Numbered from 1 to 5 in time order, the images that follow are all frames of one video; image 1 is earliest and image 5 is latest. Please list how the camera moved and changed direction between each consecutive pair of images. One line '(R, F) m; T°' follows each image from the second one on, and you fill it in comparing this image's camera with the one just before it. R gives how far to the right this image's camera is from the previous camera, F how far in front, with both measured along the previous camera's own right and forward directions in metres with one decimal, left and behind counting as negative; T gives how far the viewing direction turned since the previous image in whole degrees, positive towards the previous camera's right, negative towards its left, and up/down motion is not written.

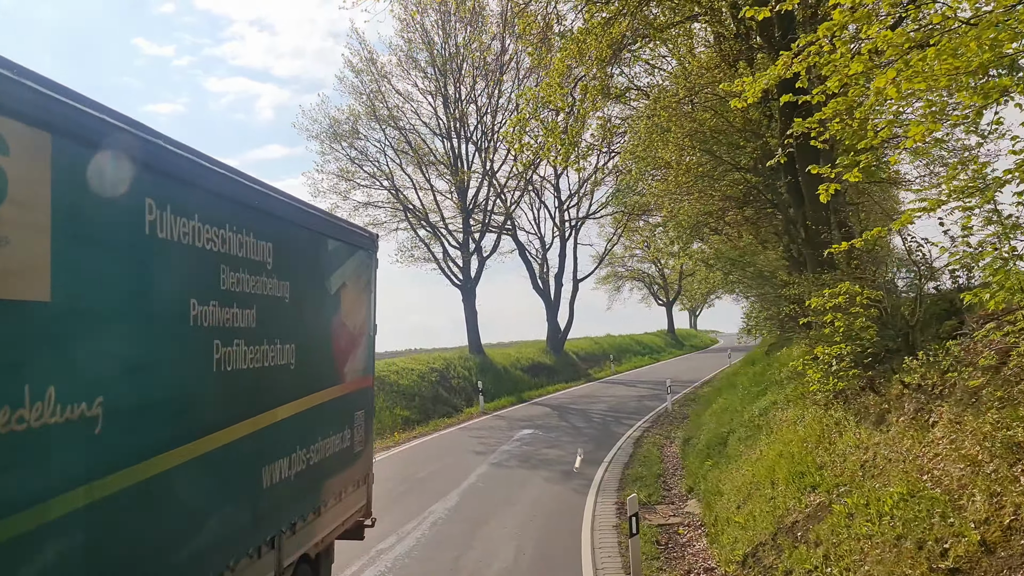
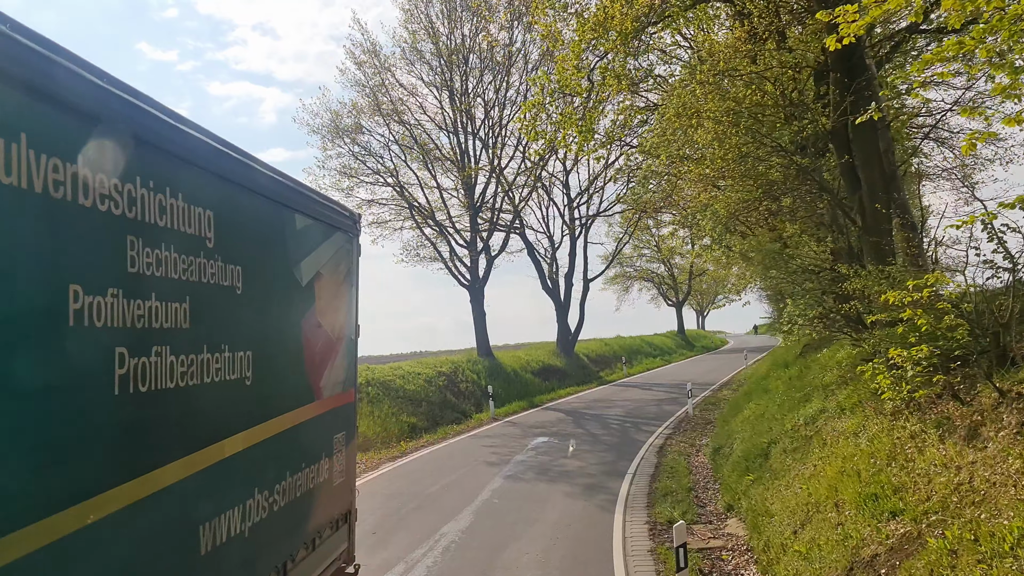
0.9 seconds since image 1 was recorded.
(-0.1, +1.0) m; 0°
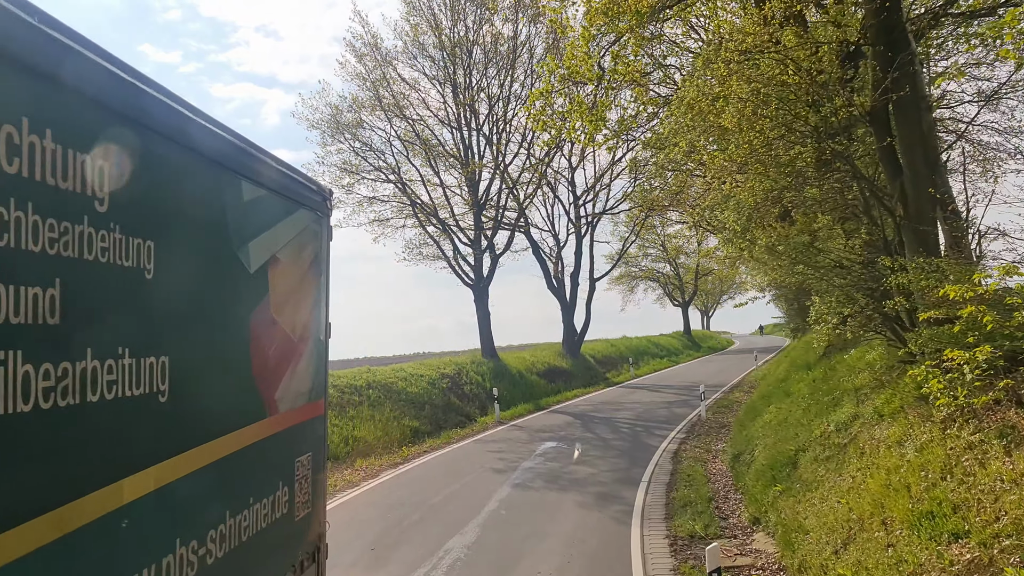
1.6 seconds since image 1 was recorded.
(-0.1, +0.6) m; 0°
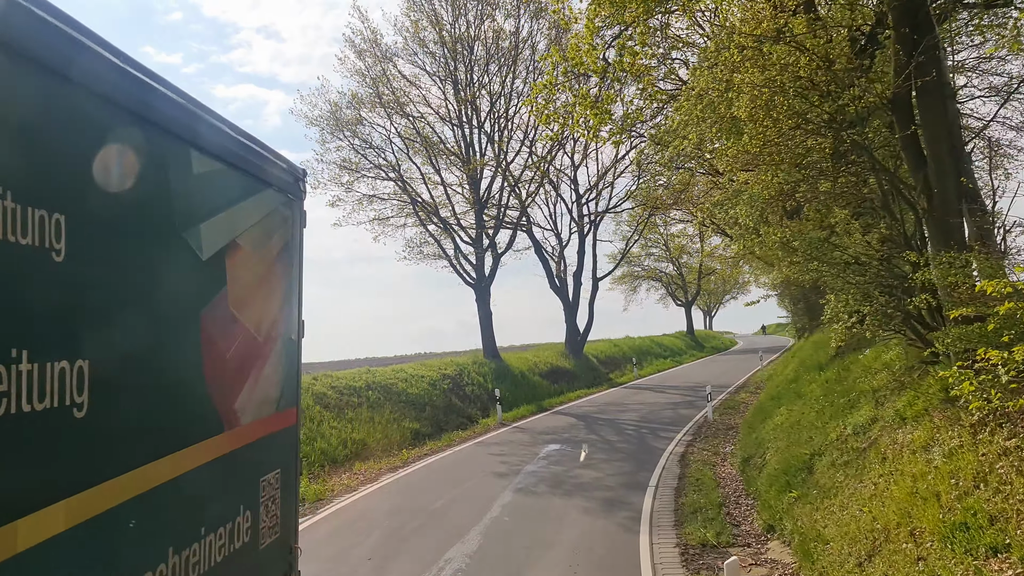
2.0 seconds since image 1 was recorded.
(0.0, +0.4) m; 0°
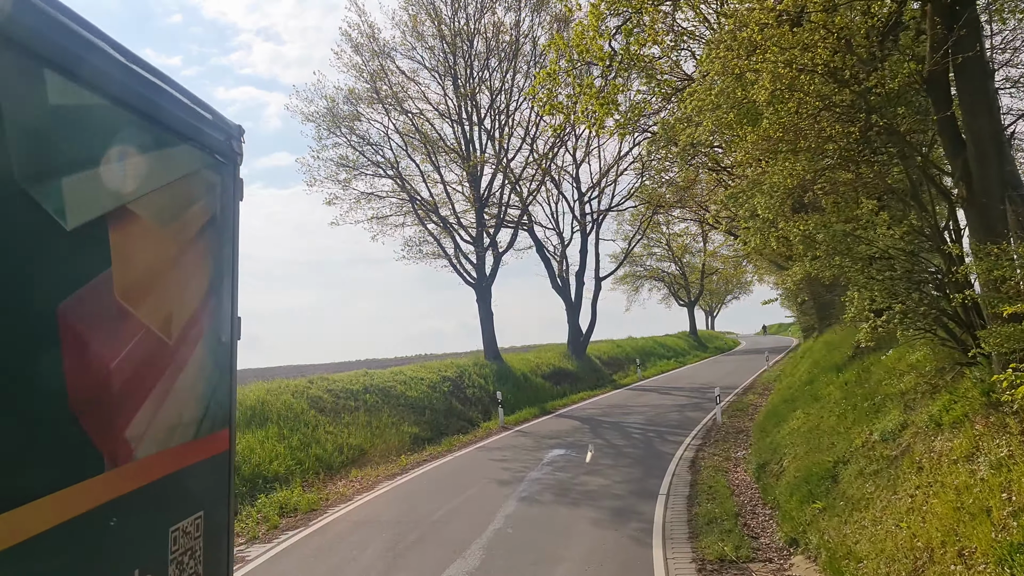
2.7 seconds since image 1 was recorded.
(0.0, +0.5) m; 0°
